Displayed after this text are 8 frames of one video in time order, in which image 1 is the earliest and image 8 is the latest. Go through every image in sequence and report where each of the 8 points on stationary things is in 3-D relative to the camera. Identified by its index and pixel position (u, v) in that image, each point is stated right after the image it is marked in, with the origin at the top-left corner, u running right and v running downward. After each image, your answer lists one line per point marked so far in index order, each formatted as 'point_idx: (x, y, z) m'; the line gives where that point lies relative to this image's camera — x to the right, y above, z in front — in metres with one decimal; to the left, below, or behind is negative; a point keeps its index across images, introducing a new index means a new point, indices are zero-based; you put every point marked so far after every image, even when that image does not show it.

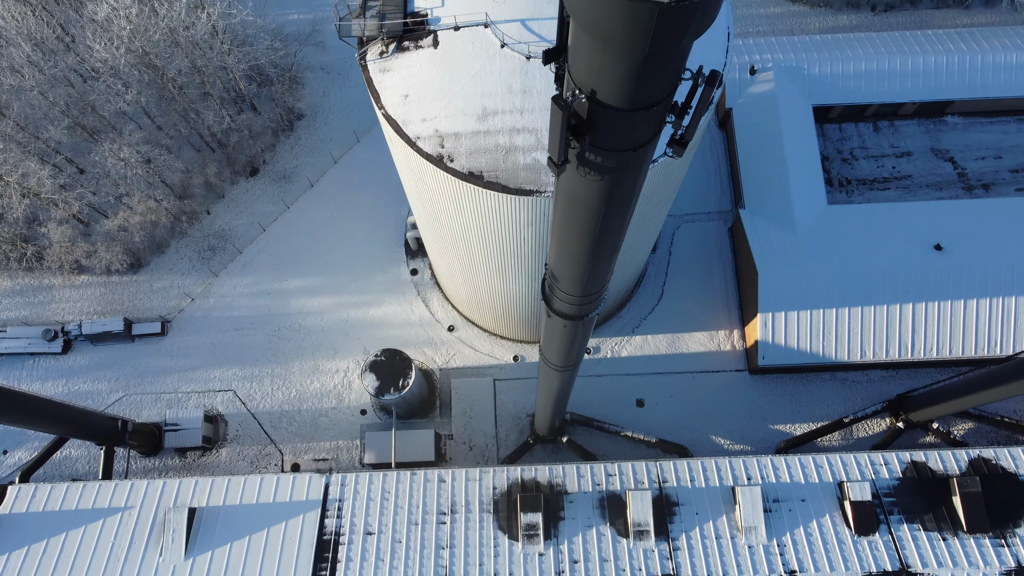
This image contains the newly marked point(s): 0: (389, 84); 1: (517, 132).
0: (-2.4, +4.0, +16.1) m
1: (+0.1, +2.9, +15.4) m
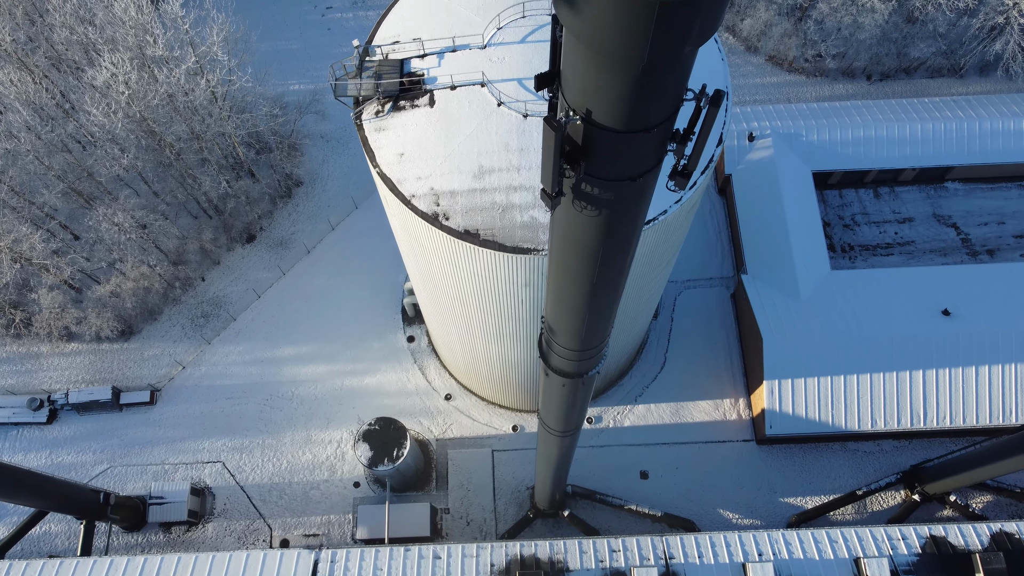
0: (-2.5, +2.8, +15.9) m
1: (0.0, +1.8, +15.1) m
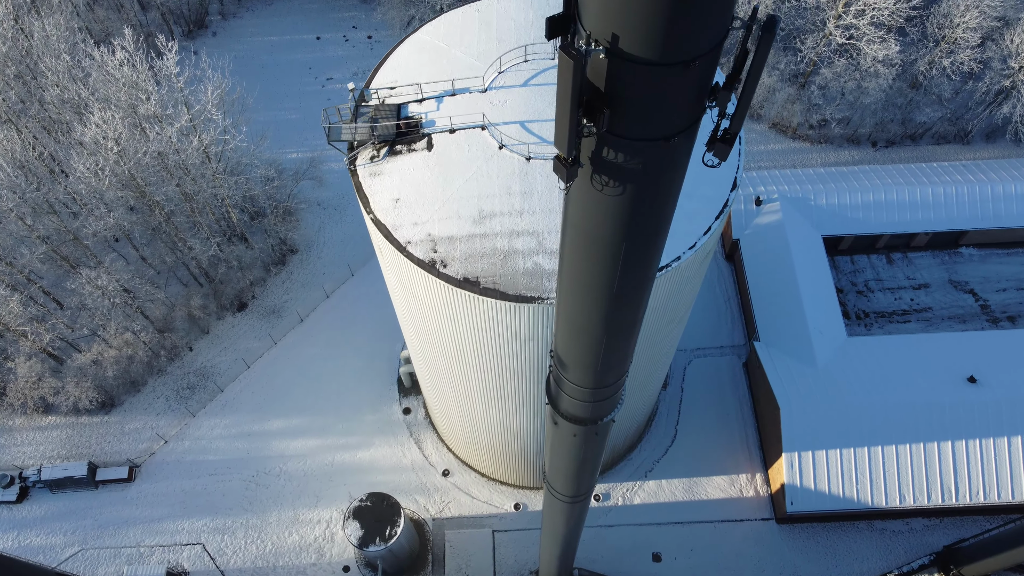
0: (-2.4, +1.8, +15.0) m
1: (+0.1, +0.9, +14.1) m
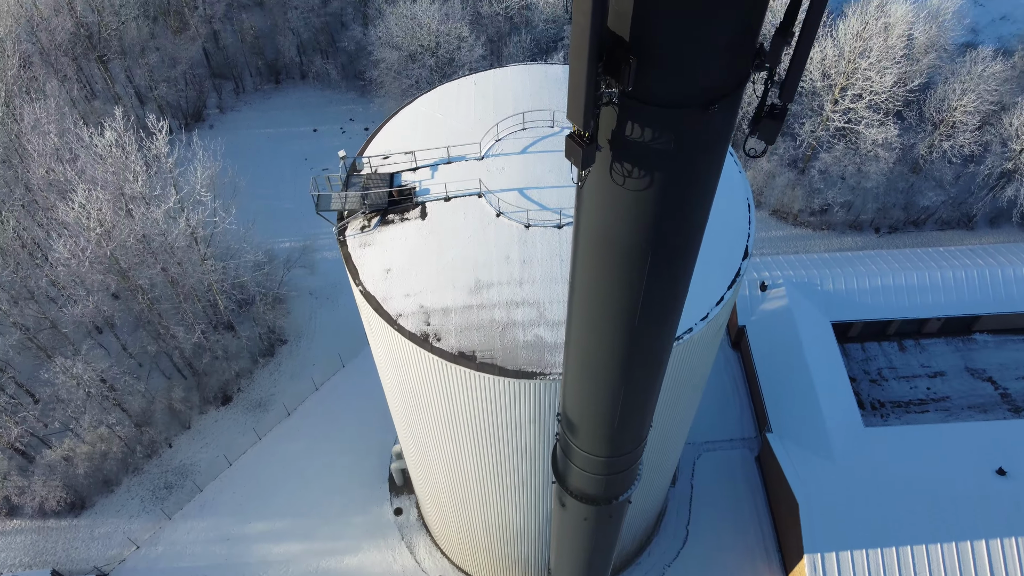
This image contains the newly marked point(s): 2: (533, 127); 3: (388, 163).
0: (-2.5, +0.5, +14.1) m
1: (+0.1, -0.3, +13.1) m
2: (+0.4, +3.0, +15.3) m
3: (-2.3, +2.4, +15.3) m
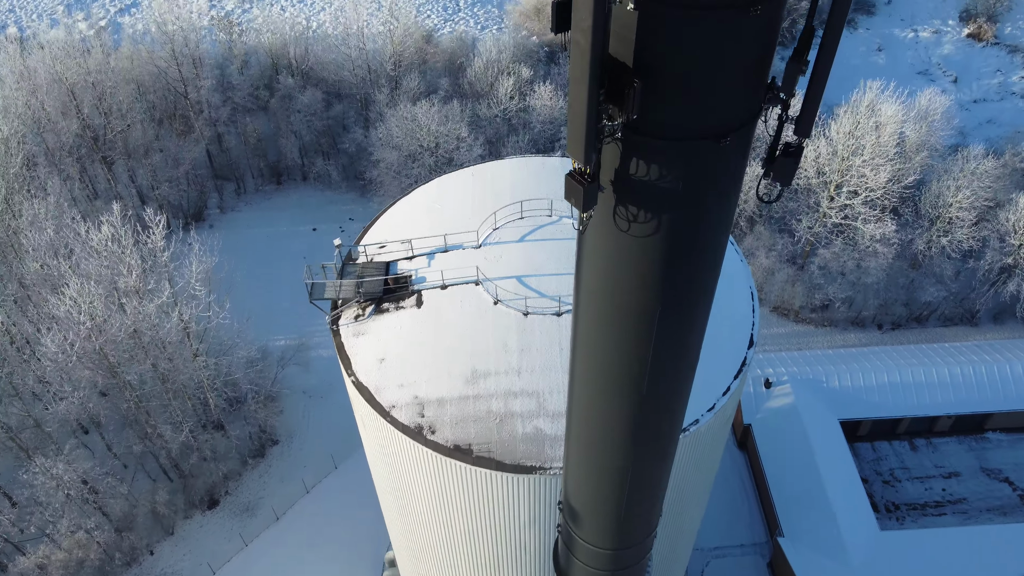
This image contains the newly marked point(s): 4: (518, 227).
0: (-2.5, -1.0, +13.7) m
1: (0.0, -1.7, +12.6) m
2: (+0.4, +1.3, +15.2) m
3: (-2.4, +0.7, +15.1) m
4: (+0.1, +1.1, +15.0) m
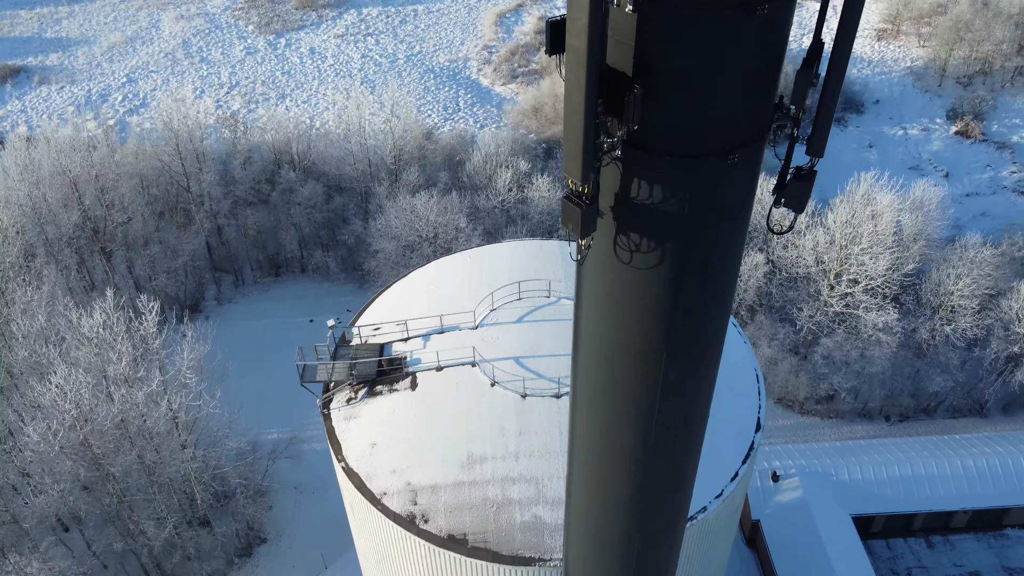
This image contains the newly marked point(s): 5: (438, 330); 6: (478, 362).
0: (-2.5, -2.3, +13.1) m
1: (0.0, -2.8, +12.0) m
2: (+0.3, -0.2, +14.9) m
3: (-2.4, -0.8, +14.7) m
4: (+0.1, -0.4, +14.7) m
5: (-1.3, -0.8, +14.5) m
6: (-0.6, -1.3, +13.6) m
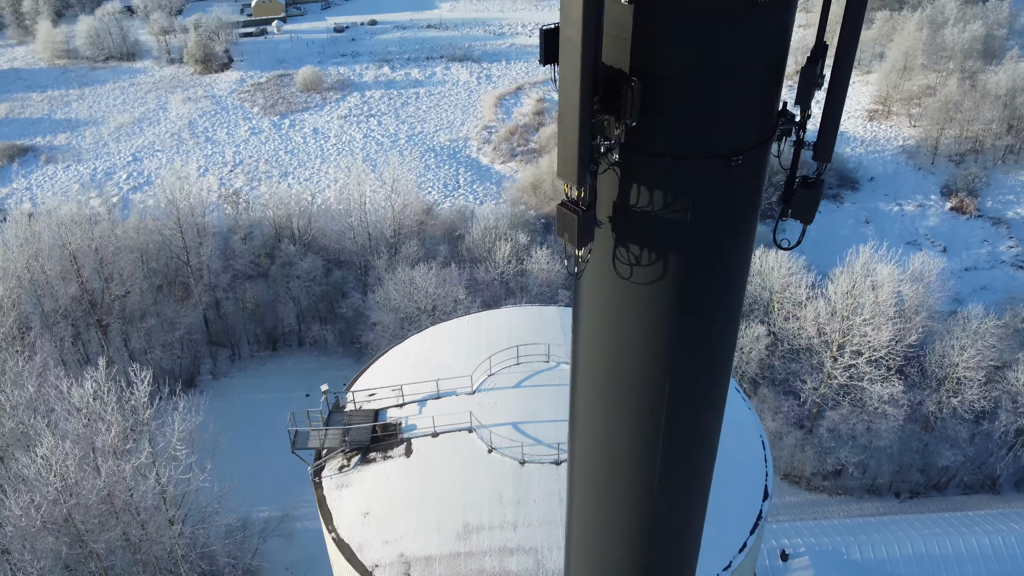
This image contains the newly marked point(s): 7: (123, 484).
0: (-2.6, -3.3, +12.6) m
1: (0.0, -3.7, +11.4) m
2: (+0.3, -1.3, +14.6) m
3: (-2.4, -2.0, +14.4) m
4: (0.0, -1.5, +14.4) m
5: (-1.4, -1.9, +14.1) m
6: (-0.6, -2.3, +13.2) m
7: (-9.6, -4.8, +20.0) m
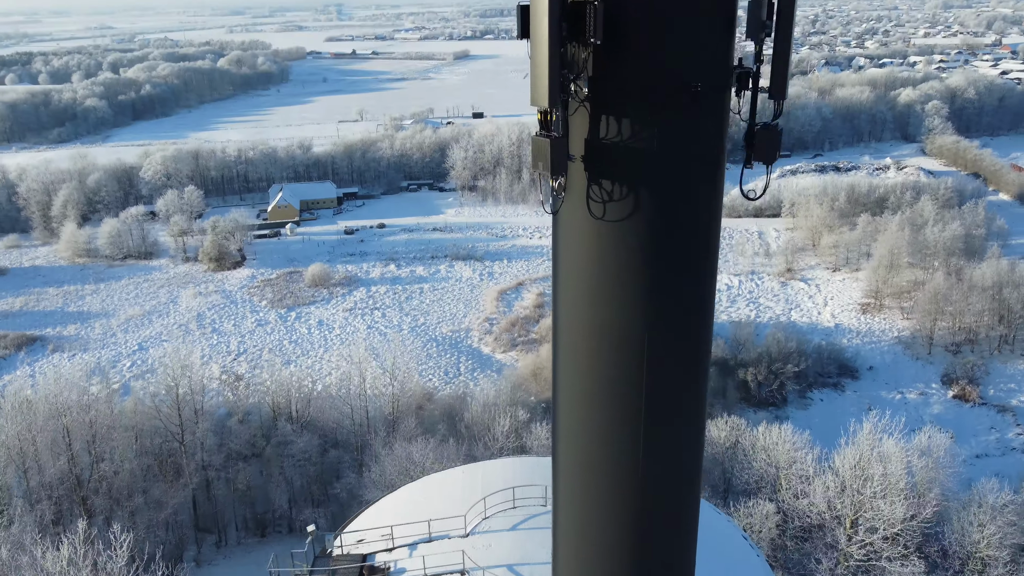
0: (-2.7, -5.2, +11.6) m
1: (-0.1, -5.2, +10.3) m
2: (+0.2, -3.8, +14.0) m
3: (-2.5, -4.3, +13.6) m
4: (0.0, -3.9, +13.7) m
5: (-1.4, -4.2, +13.4) m
6: (-0.7, -4.3, +12.4) m
7: (-9.6, -8.5, +18.4) m
